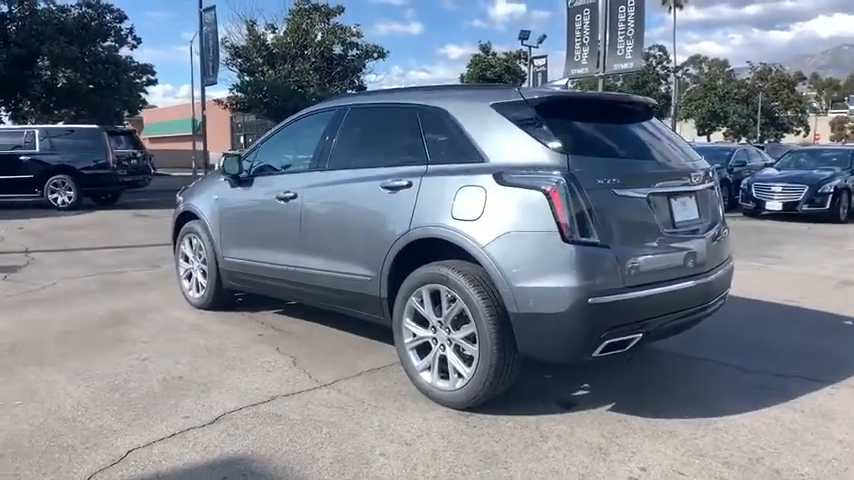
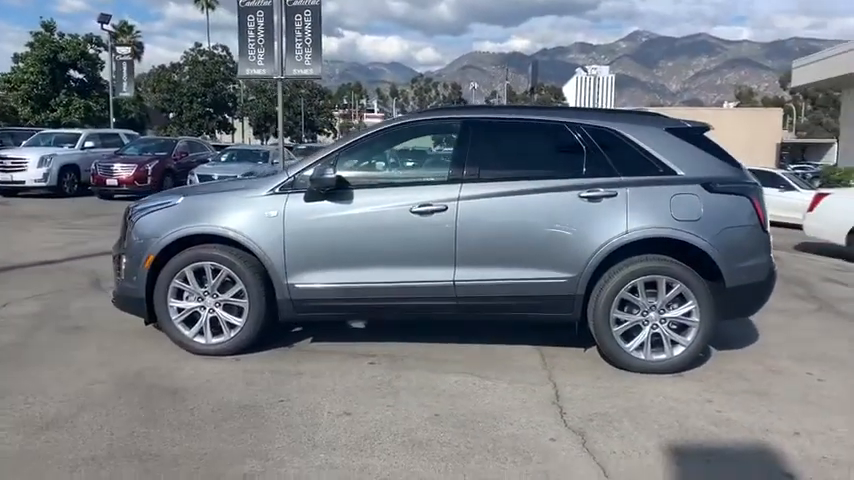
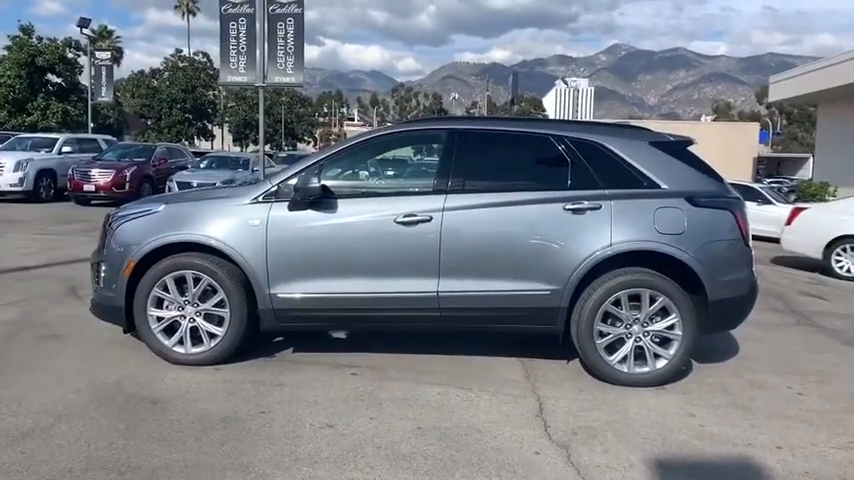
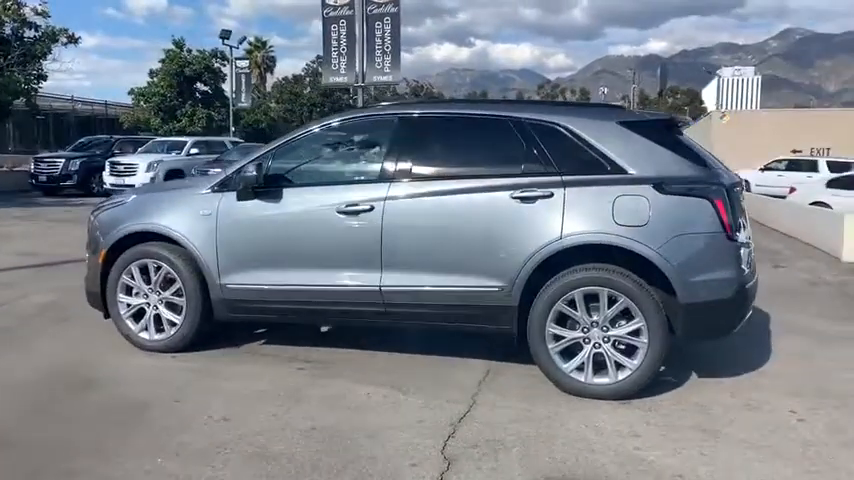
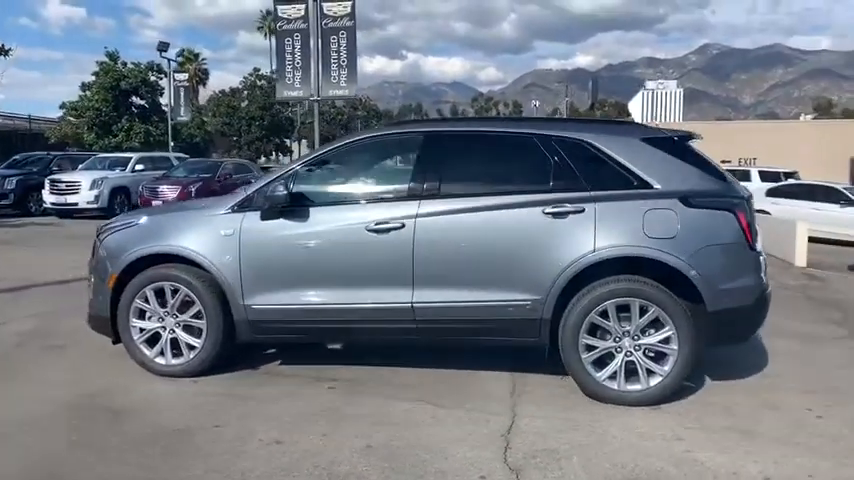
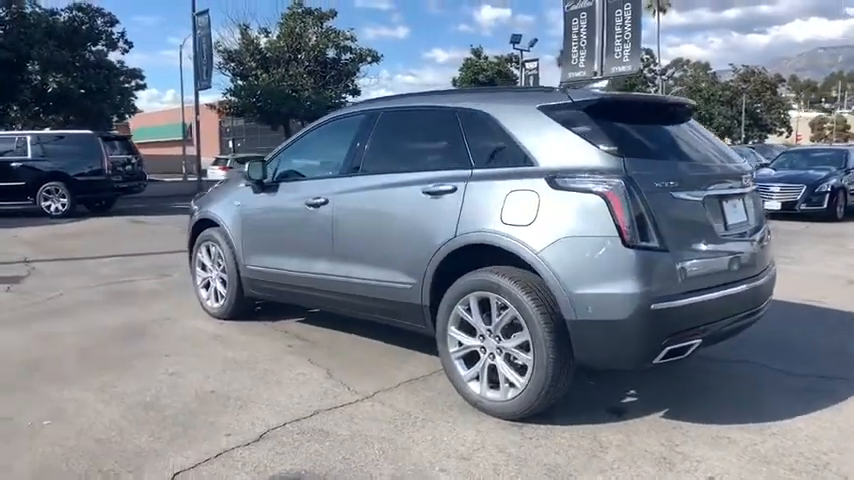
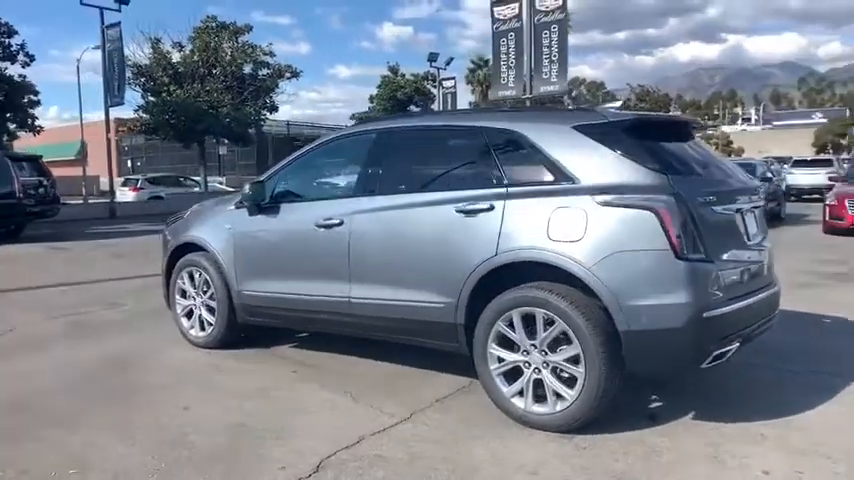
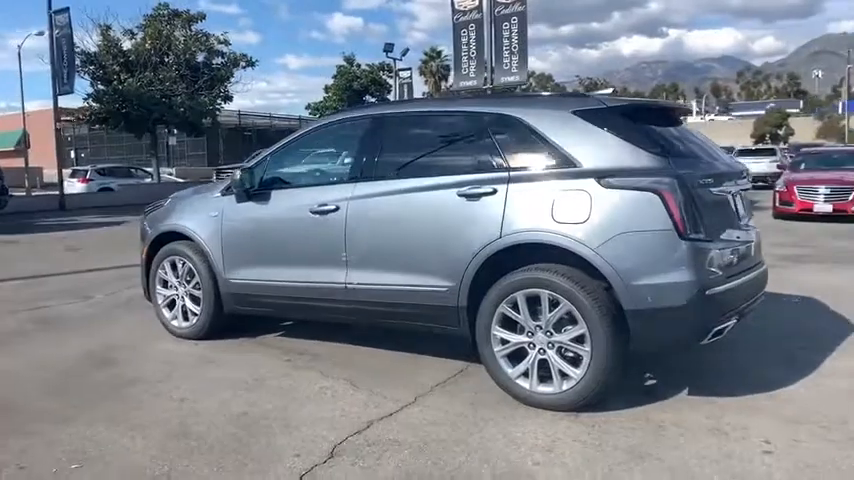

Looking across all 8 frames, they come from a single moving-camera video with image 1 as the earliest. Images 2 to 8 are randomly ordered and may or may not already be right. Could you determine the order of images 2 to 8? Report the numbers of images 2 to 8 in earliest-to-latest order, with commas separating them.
6, 7, 8, 4, 5, 2, 3
